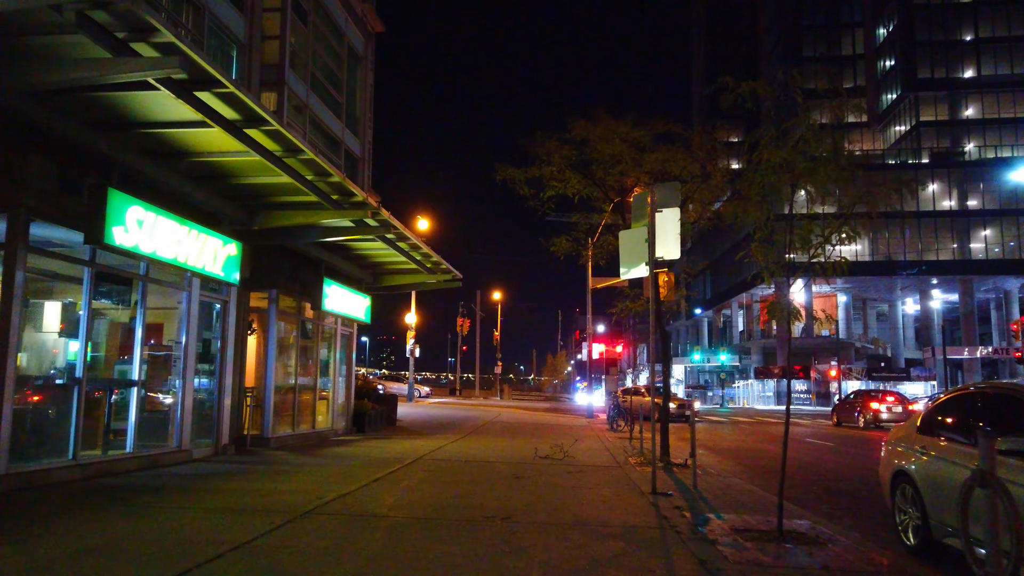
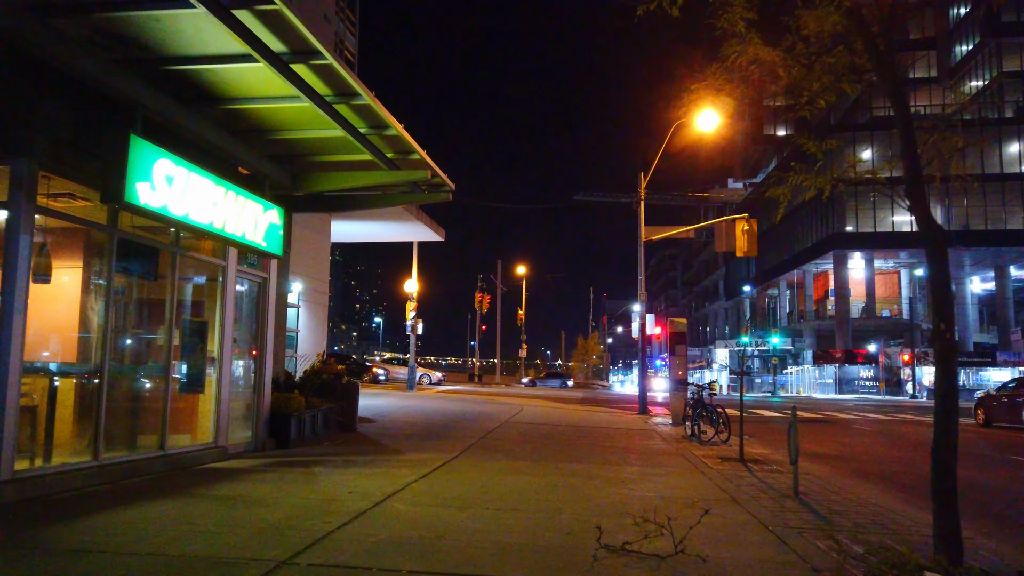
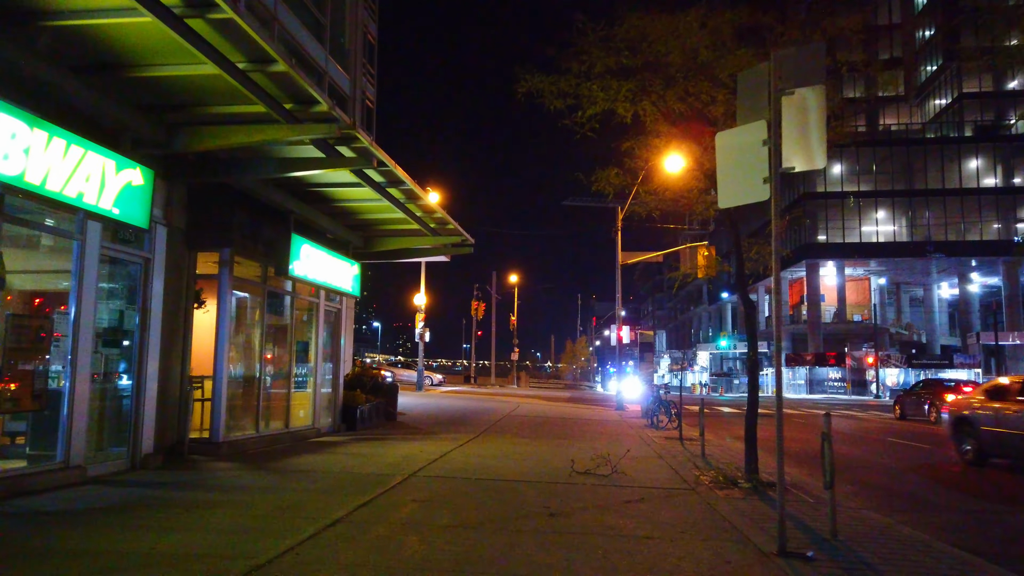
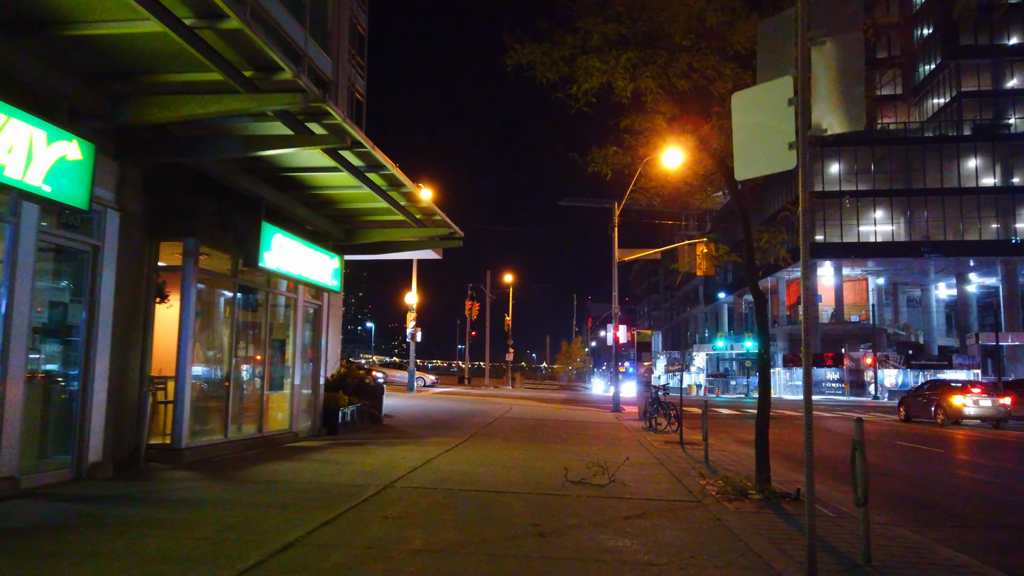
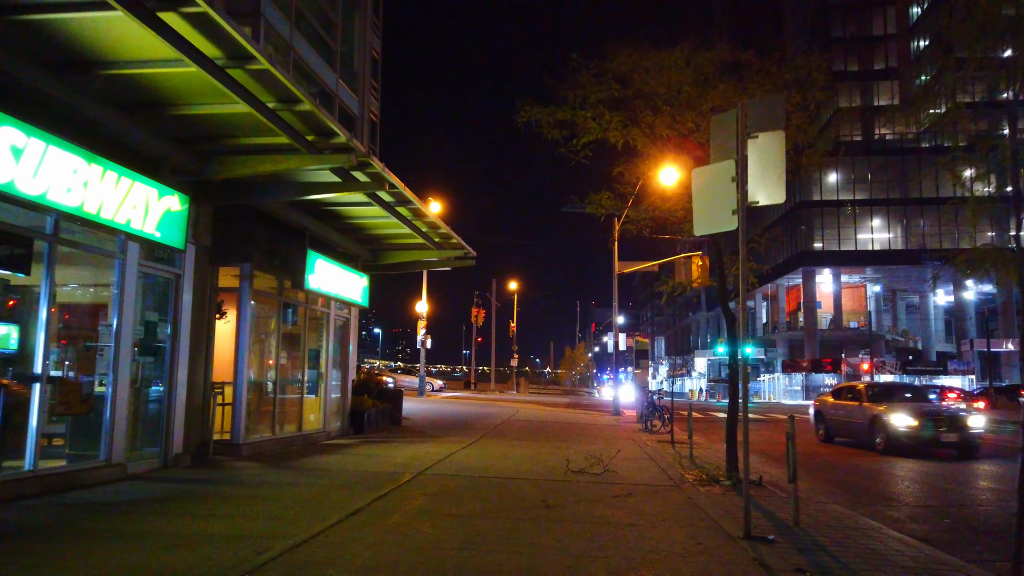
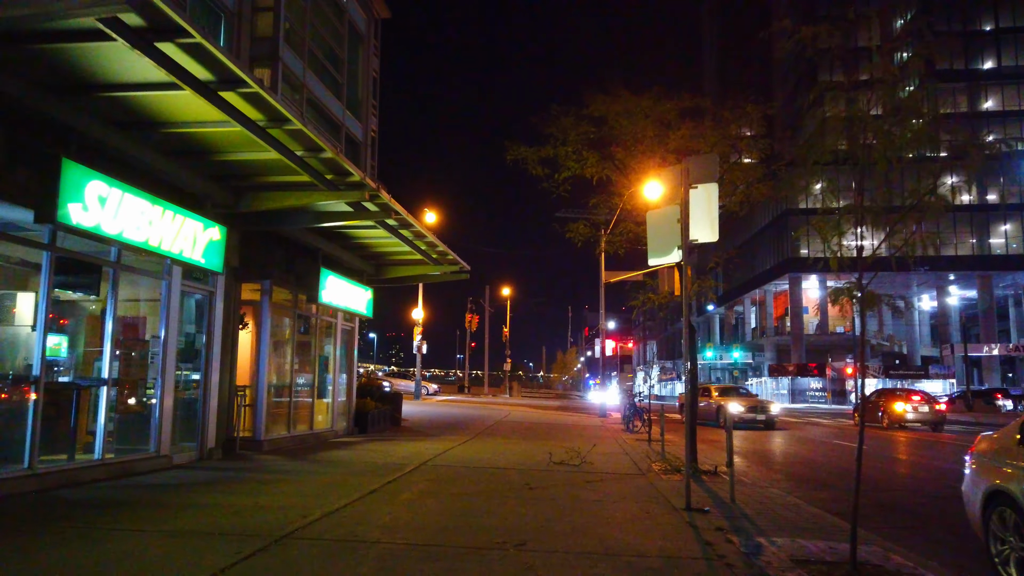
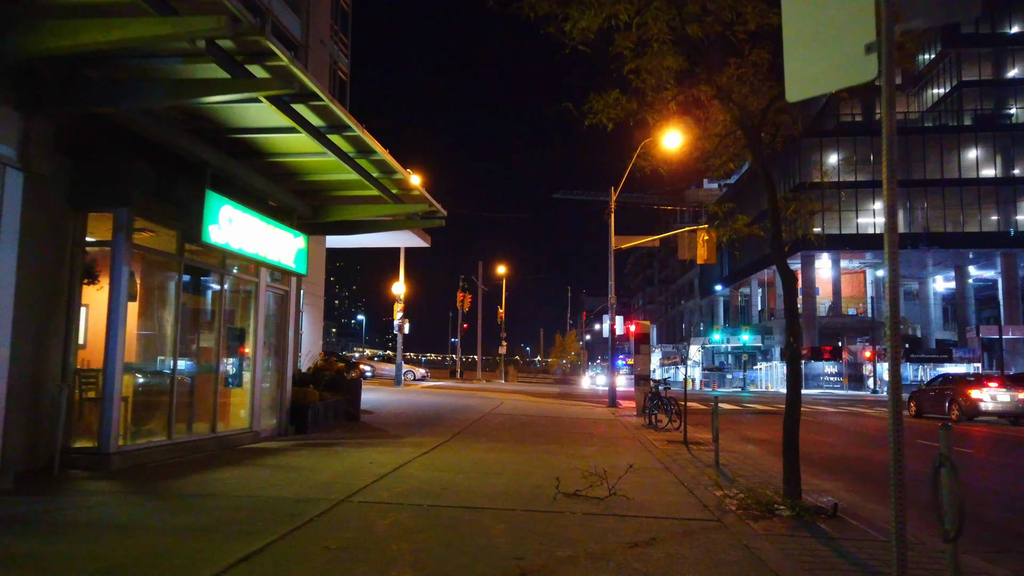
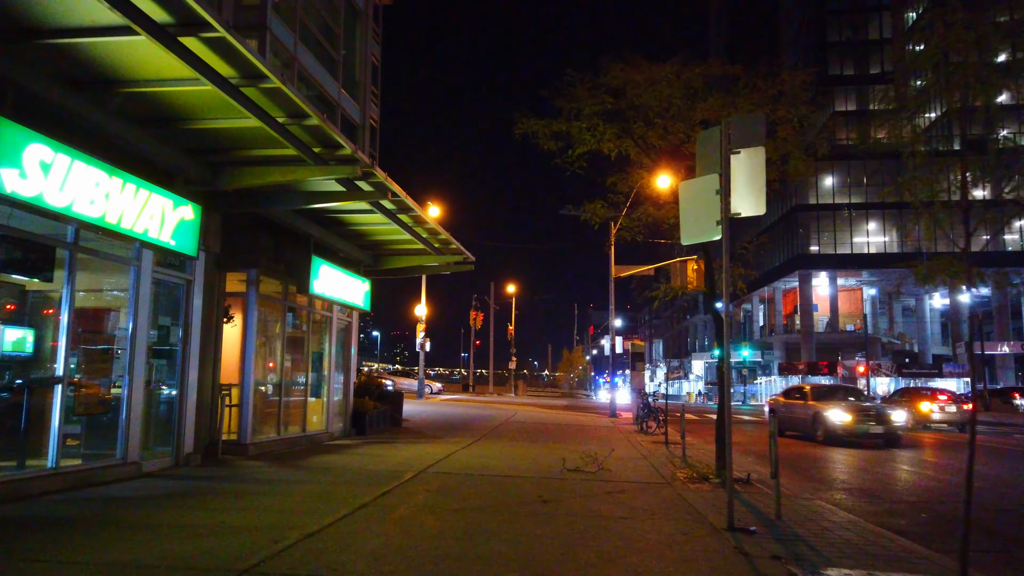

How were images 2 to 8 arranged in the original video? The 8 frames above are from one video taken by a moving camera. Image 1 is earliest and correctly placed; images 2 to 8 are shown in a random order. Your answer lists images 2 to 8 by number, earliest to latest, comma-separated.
6, 8, 5, 3, 4, 7, 2
